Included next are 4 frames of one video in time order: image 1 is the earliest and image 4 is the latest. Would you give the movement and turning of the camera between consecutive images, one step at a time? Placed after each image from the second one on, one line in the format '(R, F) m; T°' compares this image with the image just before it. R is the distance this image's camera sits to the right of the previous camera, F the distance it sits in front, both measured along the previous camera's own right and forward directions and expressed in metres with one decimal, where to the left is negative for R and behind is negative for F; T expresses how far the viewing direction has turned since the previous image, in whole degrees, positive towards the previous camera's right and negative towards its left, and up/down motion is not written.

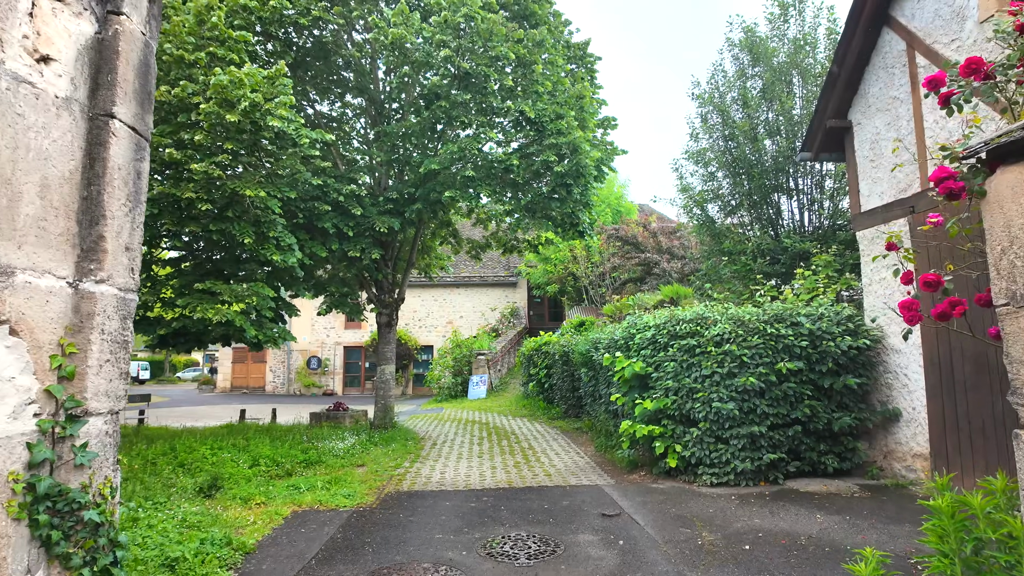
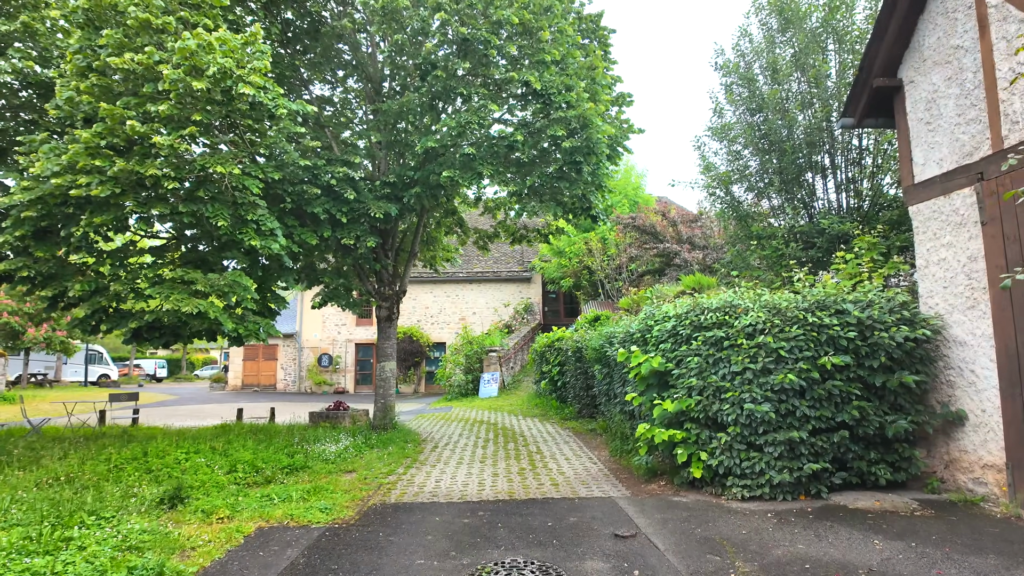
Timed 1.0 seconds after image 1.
(+0.2, +0.8) m; -2°
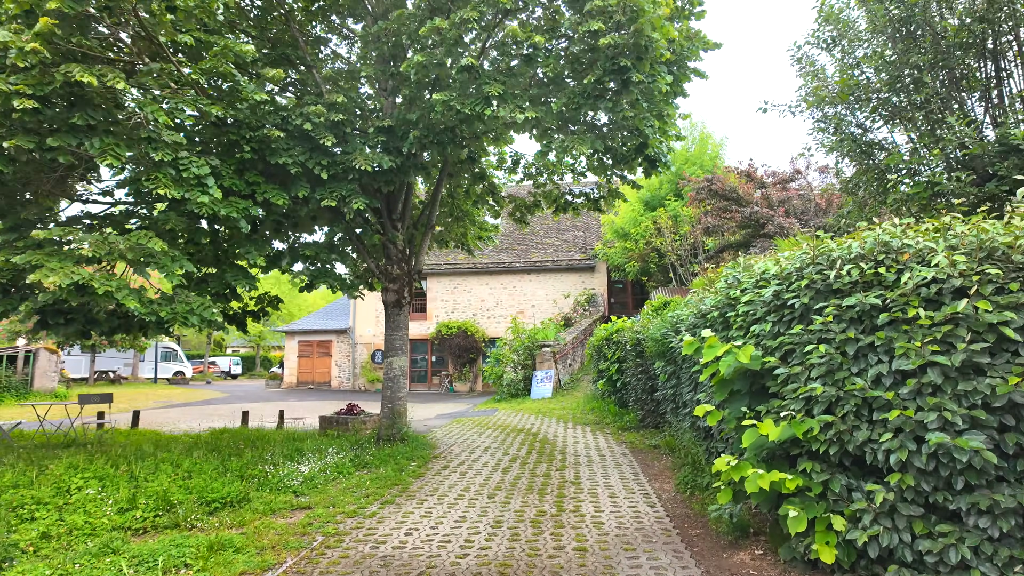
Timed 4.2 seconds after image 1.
(+0.5, +2.3) m; -7°
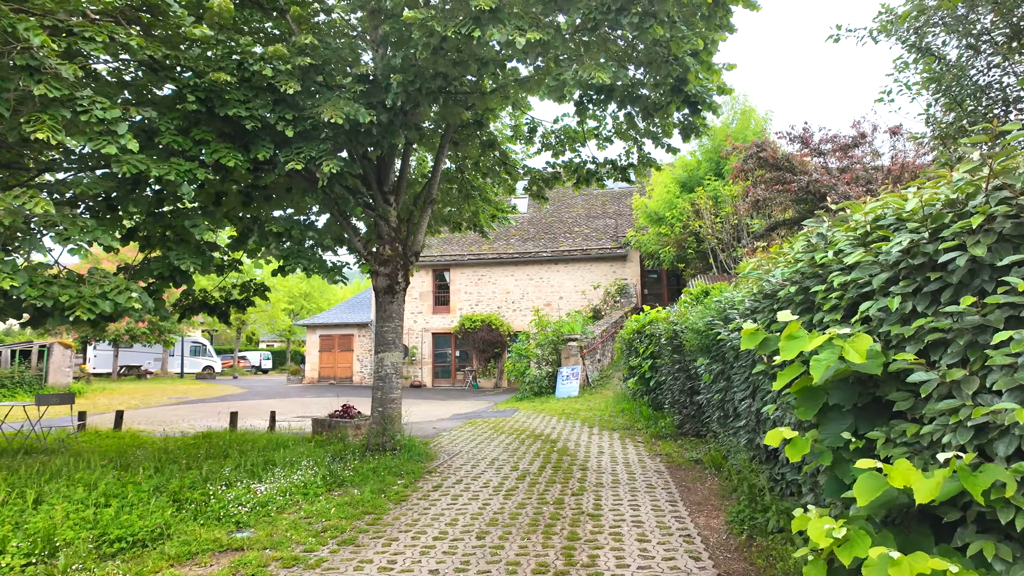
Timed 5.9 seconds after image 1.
(+0.3, +1.3) m; -3°
